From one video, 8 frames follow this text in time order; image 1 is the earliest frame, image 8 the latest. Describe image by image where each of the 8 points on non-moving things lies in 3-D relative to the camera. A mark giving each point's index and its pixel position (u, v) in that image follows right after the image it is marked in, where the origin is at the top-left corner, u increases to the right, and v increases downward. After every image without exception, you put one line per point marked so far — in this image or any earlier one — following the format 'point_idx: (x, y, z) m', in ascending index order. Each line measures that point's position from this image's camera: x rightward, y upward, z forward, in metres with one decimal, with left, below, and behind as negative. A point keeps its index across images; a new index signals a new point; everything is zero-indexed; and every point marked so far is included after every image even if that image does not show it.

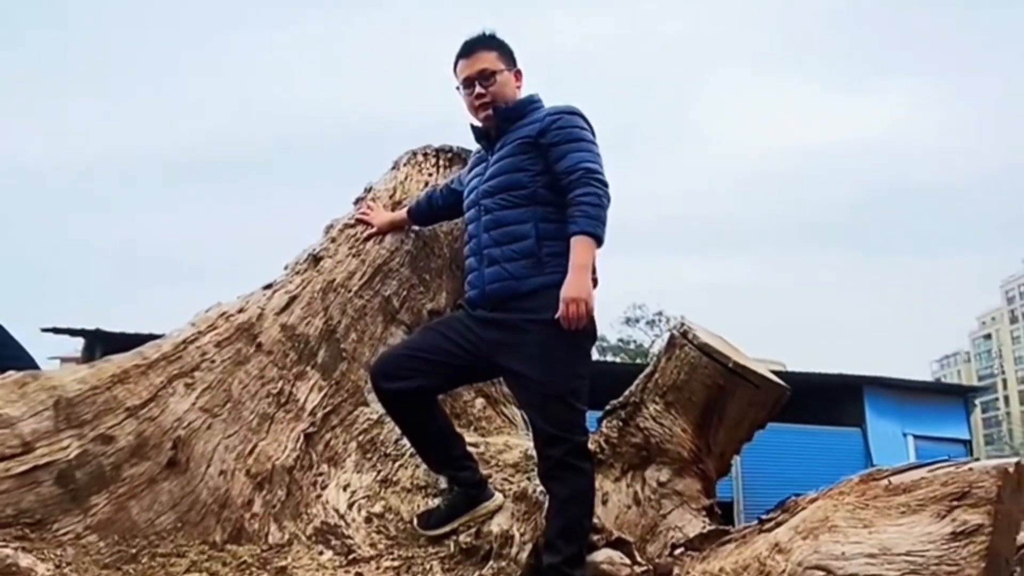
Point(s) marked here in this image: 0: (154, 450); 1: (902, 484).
0: (-1.0, -0.4, +2.4) m
1: (+0.9, -0.5, +2.0) m
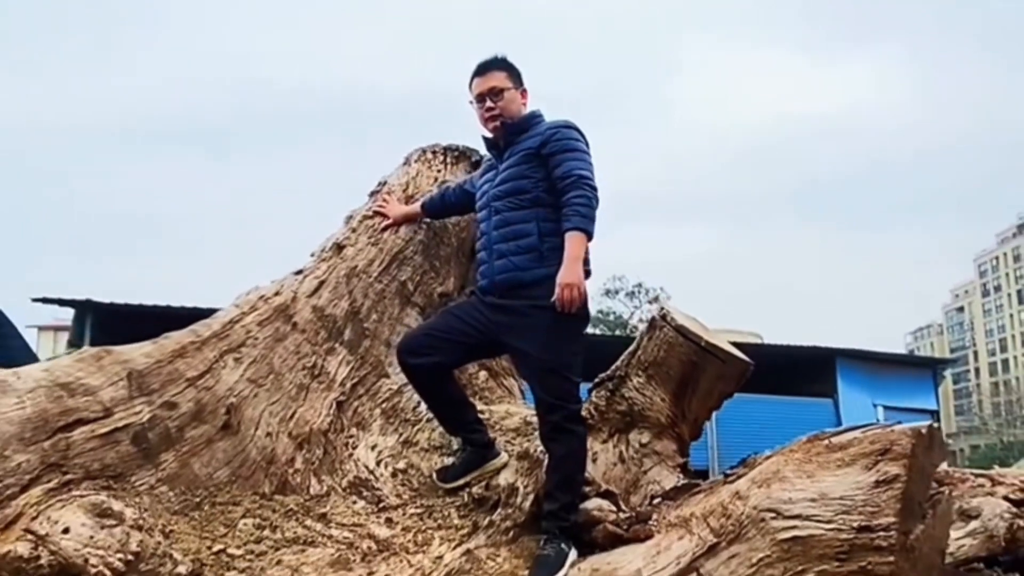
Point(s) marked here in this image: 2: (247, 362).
0: (-1.0, -0.4, +2.7) m
1: (+0.9, -0.5, +2.5) m
2: (-0.9, -0.3, +2.9) m
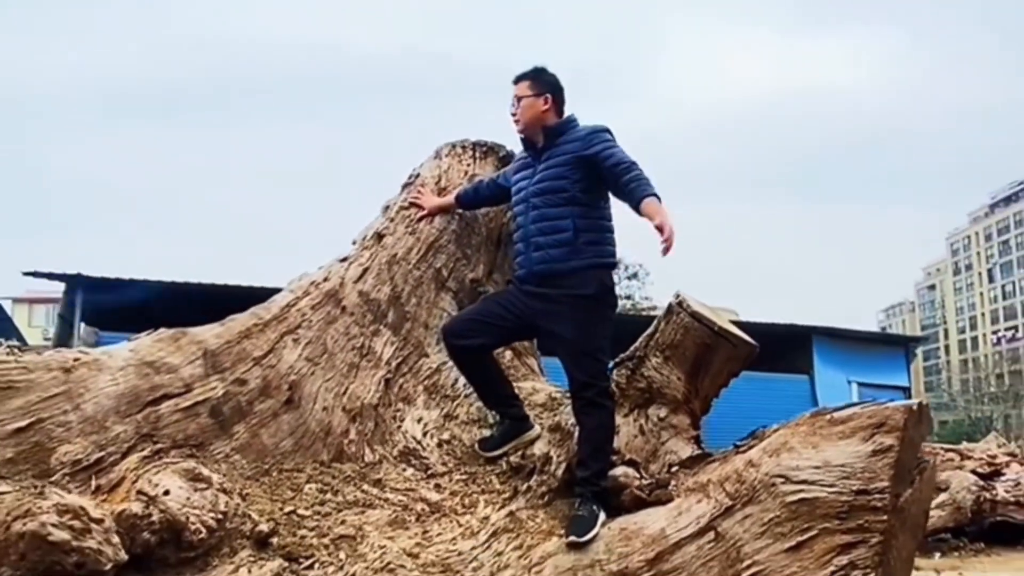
0: (-0.8, -0.4, +3.0) m
1: (+1.1, -0.4, +2.8) m
2: (-0.8, -0.2, +3.2) m
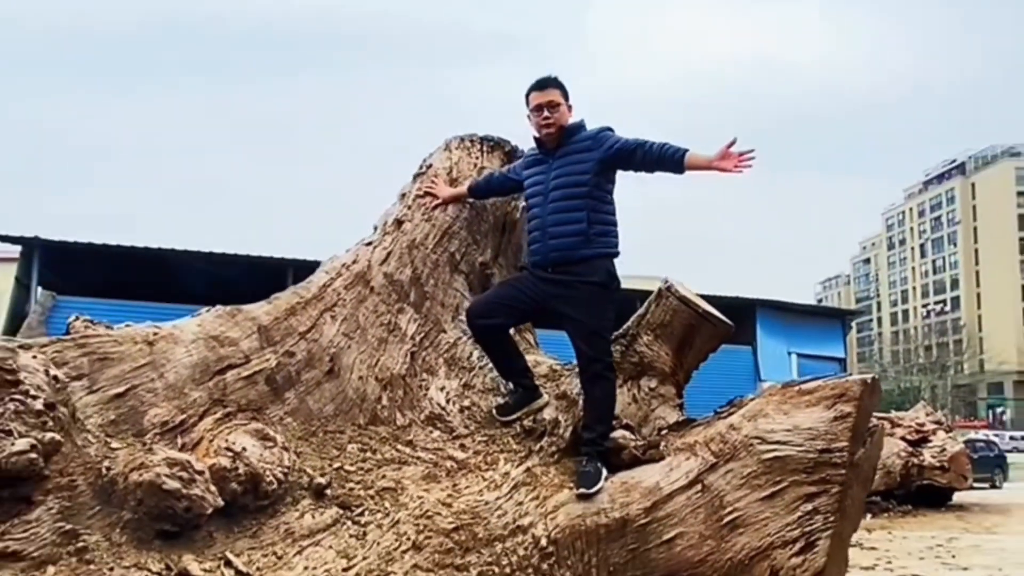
0: (-0.8, -0.3, +3.4) m
1: (+1.2, -0.4, +3.3) m
2: (-0.7, -0.1, +3.6) m
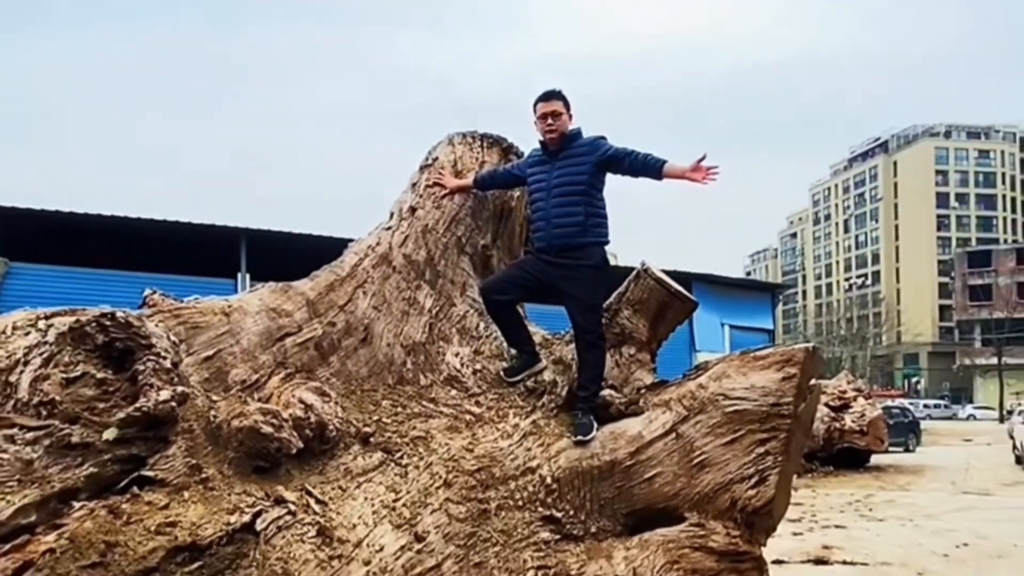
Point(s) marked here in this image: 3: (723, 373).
0: (-0.7, -0.2, +4.0) m
1: (+1.2, -0.3, +4.0) m
2: (-0.7, 0.0, +4.2) m
3: (+1.0, -0.4, +4.0) m
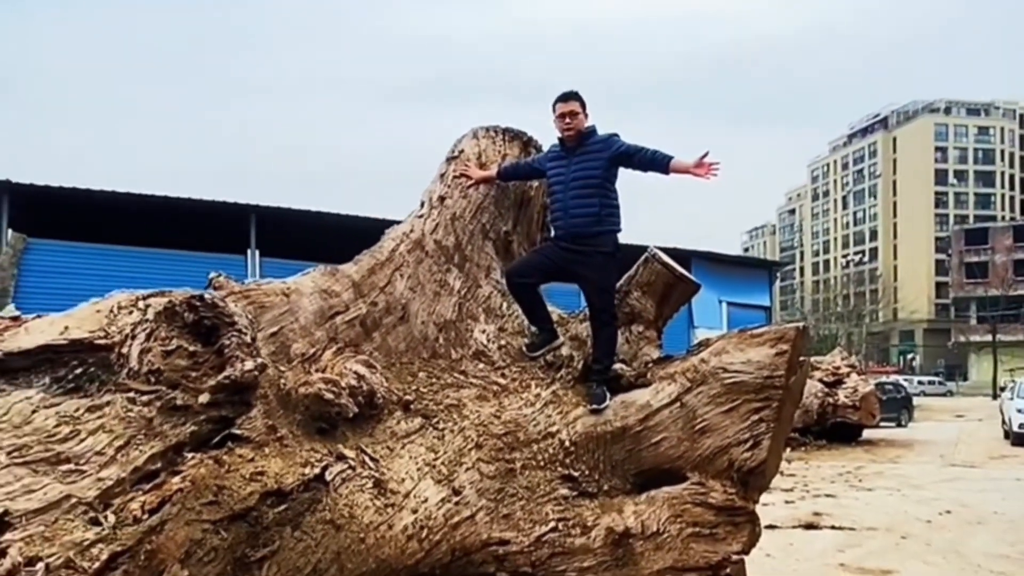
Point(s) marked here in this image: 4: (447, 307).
0: (-0.6, -0.1, +4.5) m
1: (+1.3, -0.2, +4.5) m
2: (-0.6, +0.1, +4.6) m
3: (+1.1, -0.3, +4.5) m
4: (-0.4, -0.1, +4.7) m
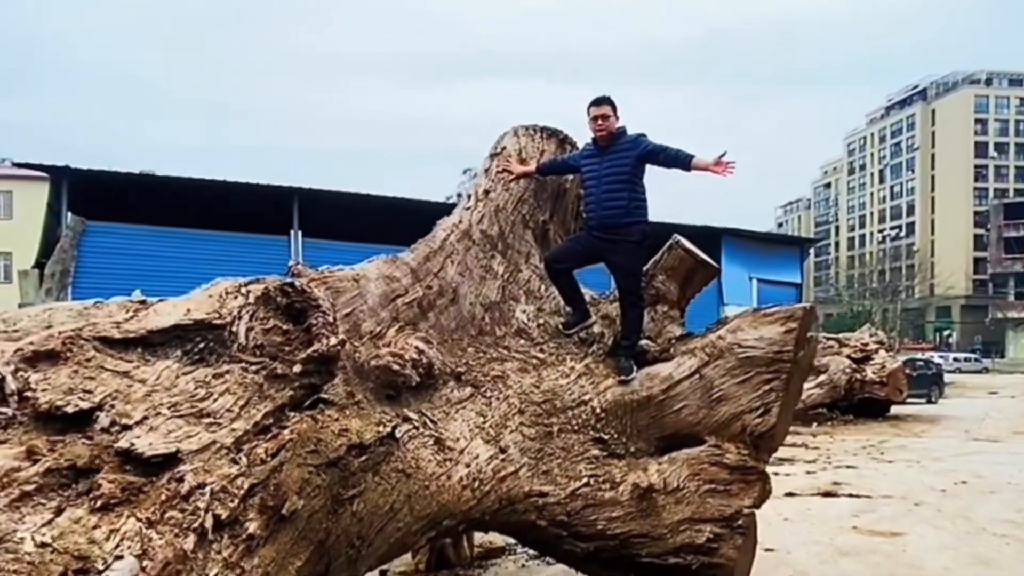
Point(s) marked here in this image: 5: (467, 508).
0: (-0.4, 0.0, +5.1) m
1: (+1.5, -0.2, +5.1) m
2: (-0.3, +0.2, +5.2) m
3: (+1.4, -0.2, +5.1) m
4: (-0.1, 0.0, +5.3) m
5: (-0.2, -1.1, +4.1) m
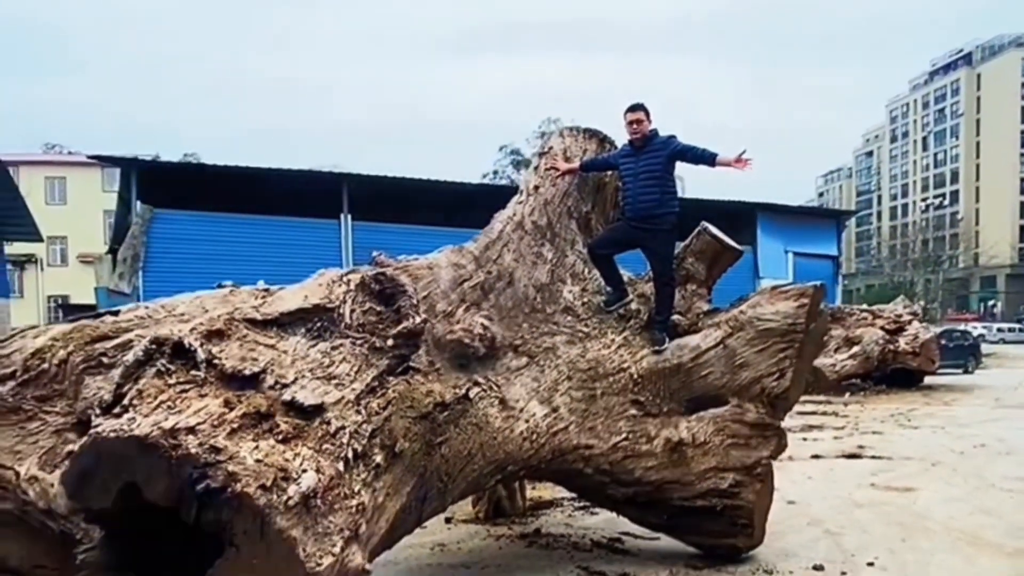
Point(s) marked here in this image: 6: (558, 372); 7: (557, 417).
0: (-0.1, +0.1, +5.9) m
1: (+1.9, 0.0, +5.8) m
2: (0.0, +0.3, +6.1) m
3: (+1.7, -0.1, +5.8) m
4: (+0.2, +0.1, +6.2) m
5: (+0.1, -1.0, +5.0) m
6: (+0.3, -0.6, +5.6) m
7: (+0.3, -0.8, +5.4) m
